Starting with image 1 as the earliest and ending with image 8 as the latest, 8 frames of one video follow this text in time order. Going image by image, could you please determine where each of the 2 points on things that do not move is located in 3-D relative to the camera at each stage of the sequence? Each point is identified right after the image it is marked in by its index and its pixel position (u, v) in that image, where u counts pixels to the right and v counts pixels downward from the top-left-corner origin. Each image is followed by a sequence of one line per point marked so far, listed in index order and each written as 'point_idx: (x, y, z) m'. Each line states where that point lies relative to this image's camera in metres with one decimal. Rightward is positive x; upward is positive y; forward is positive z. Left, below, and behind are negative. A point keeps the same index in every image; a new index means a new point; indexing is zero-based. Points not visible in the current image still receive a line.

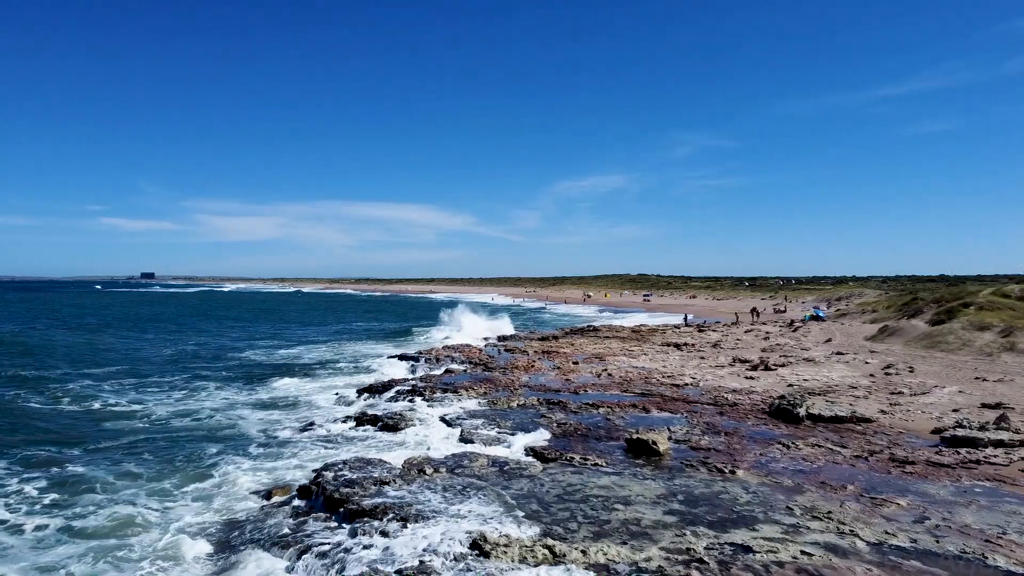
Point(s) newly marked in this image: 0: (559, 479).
0: (+0.9, -3.6, +10.5) m
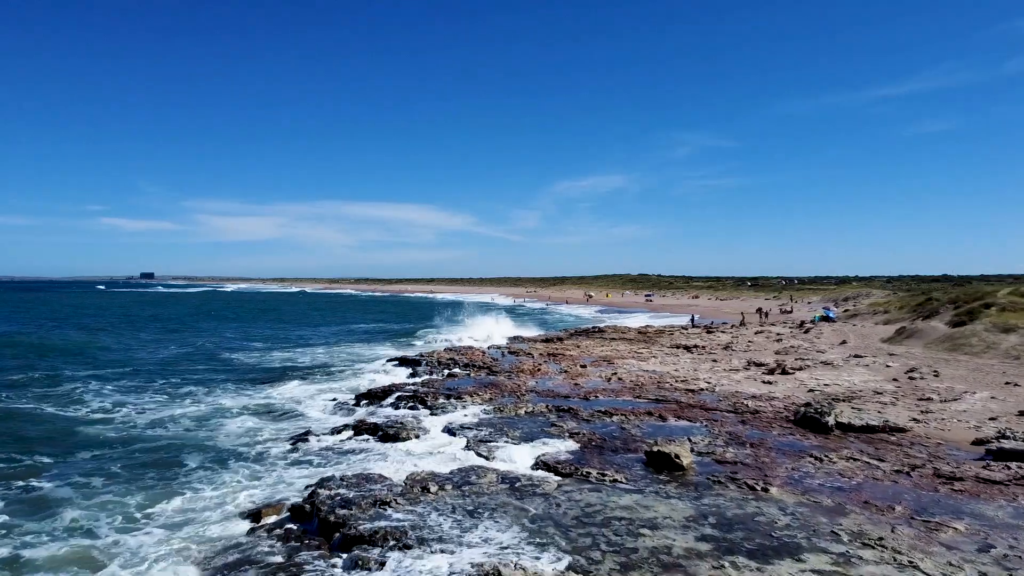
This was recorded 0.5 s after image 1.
0: (+1.1, -3.6, +9.6) m
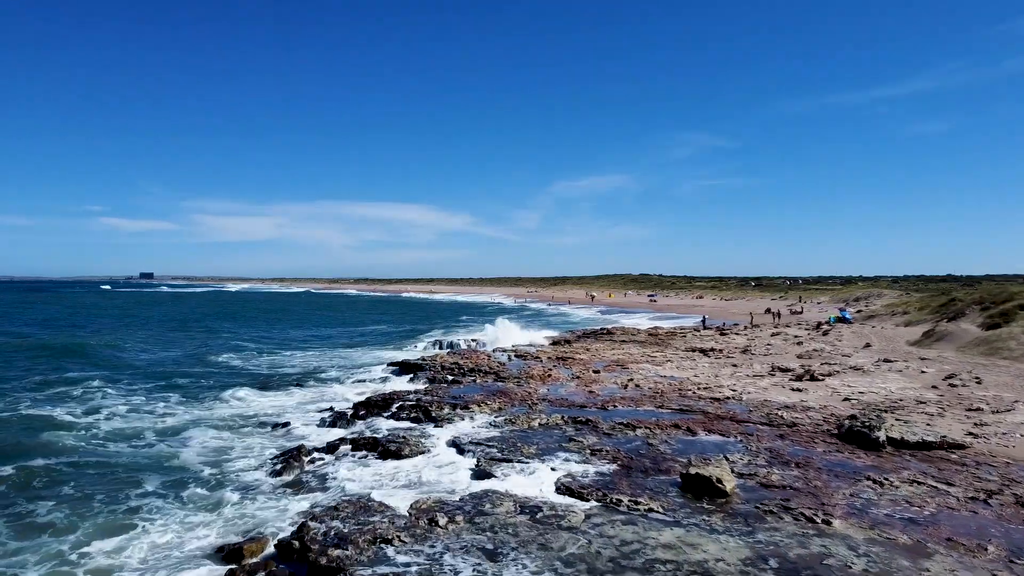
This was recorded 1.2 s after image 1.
0: (+1.4, -3.6, +8.2) m
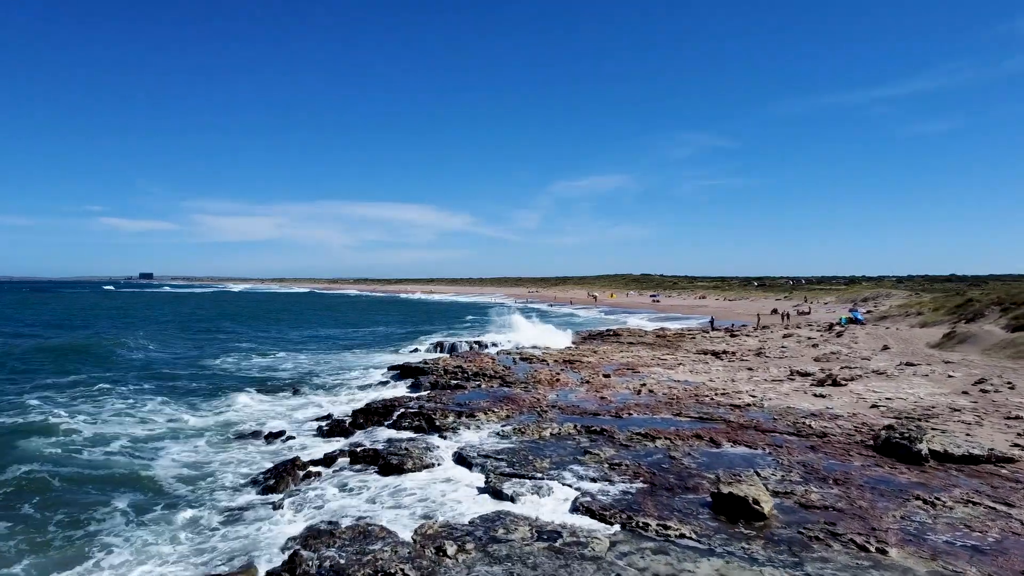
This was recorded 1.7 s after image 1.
0: (+1.7, -3.7, +7.3) m
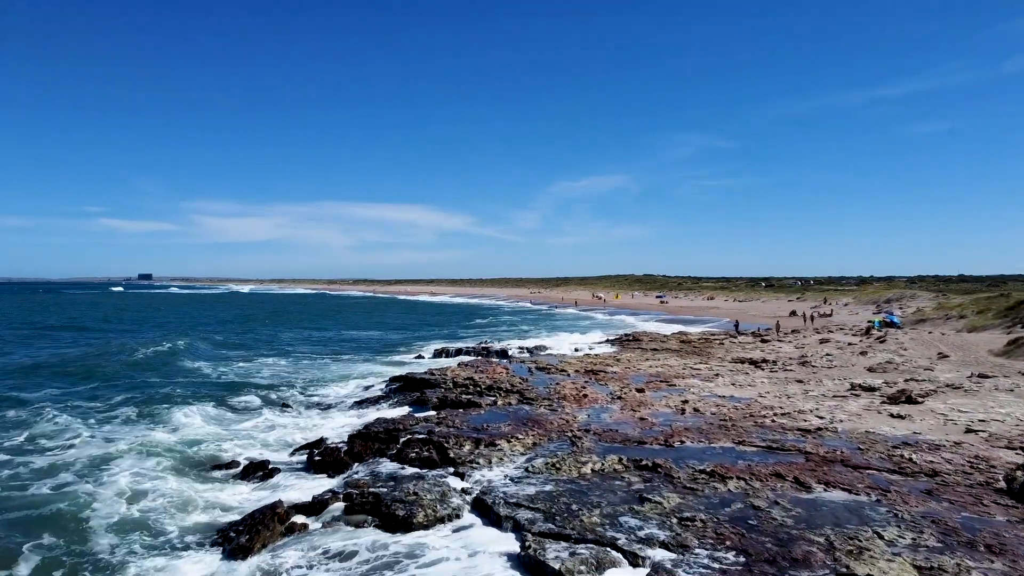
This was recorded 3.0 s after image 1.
0: (+2.3, -3.7, +4.8) m
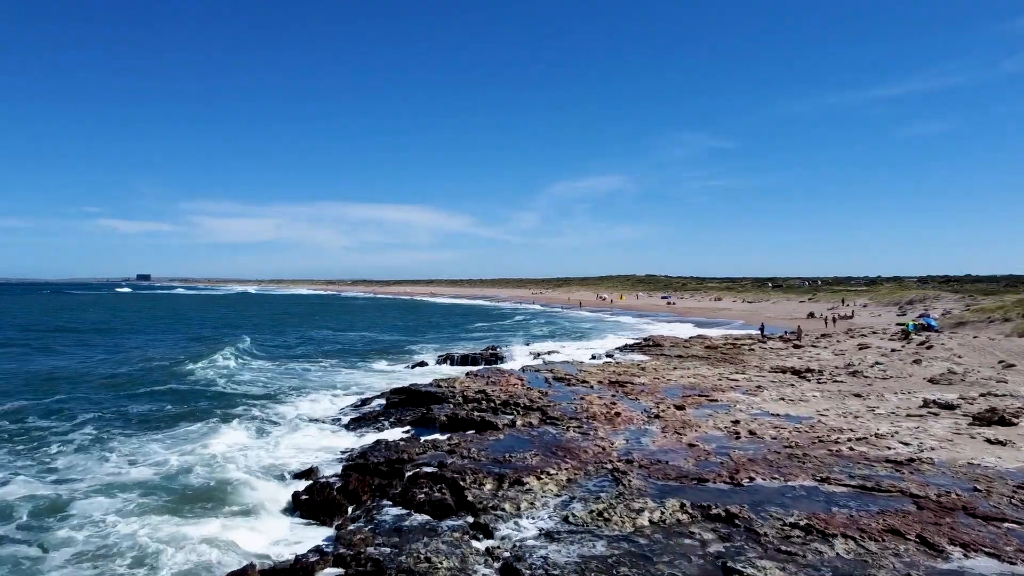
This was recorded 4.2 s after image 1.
0: (+2.9, -3.7, +2.5) m
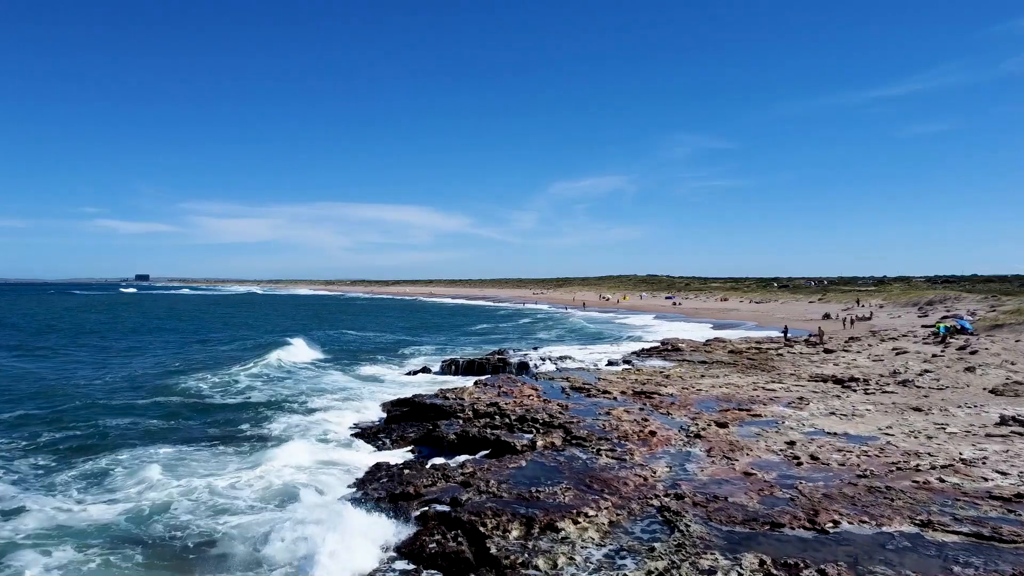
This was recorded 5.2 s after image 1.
0: (+3.4, -3.7, +0.6) m
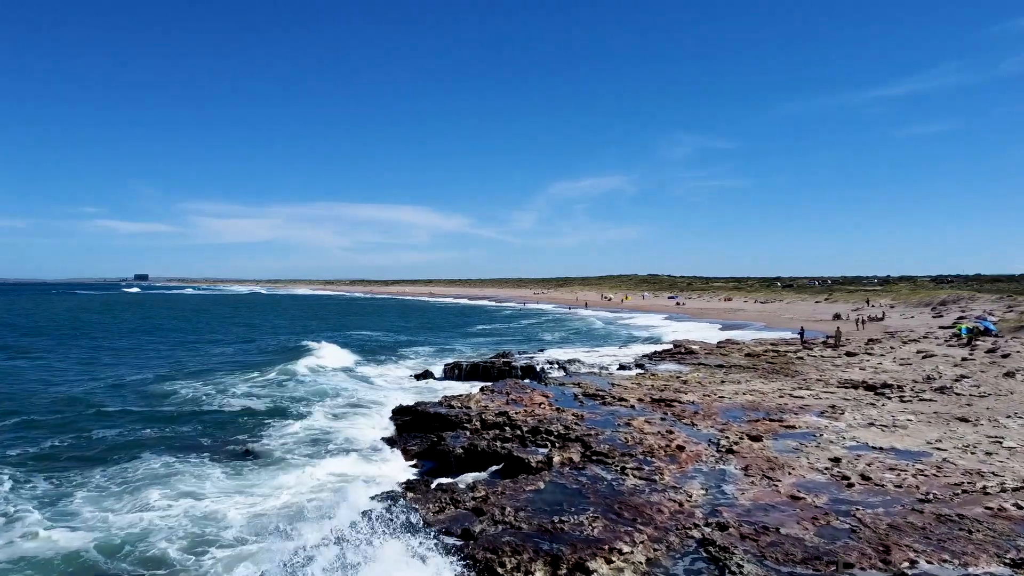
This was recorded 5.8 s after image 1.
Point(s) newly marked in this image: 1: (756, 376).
0: (+3.6, -3.8, -0.6) m
1: (+8.7, -3.1, +19.8) m
